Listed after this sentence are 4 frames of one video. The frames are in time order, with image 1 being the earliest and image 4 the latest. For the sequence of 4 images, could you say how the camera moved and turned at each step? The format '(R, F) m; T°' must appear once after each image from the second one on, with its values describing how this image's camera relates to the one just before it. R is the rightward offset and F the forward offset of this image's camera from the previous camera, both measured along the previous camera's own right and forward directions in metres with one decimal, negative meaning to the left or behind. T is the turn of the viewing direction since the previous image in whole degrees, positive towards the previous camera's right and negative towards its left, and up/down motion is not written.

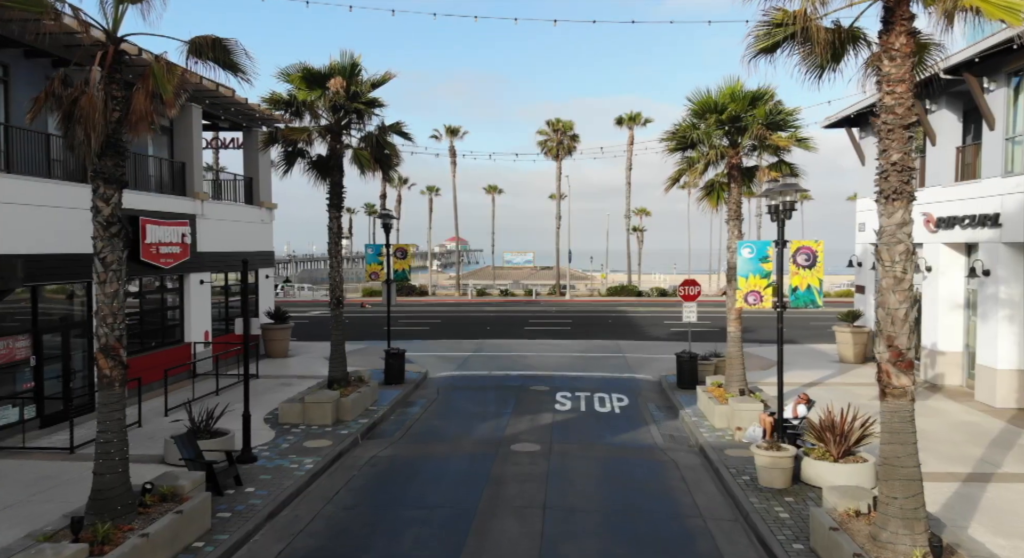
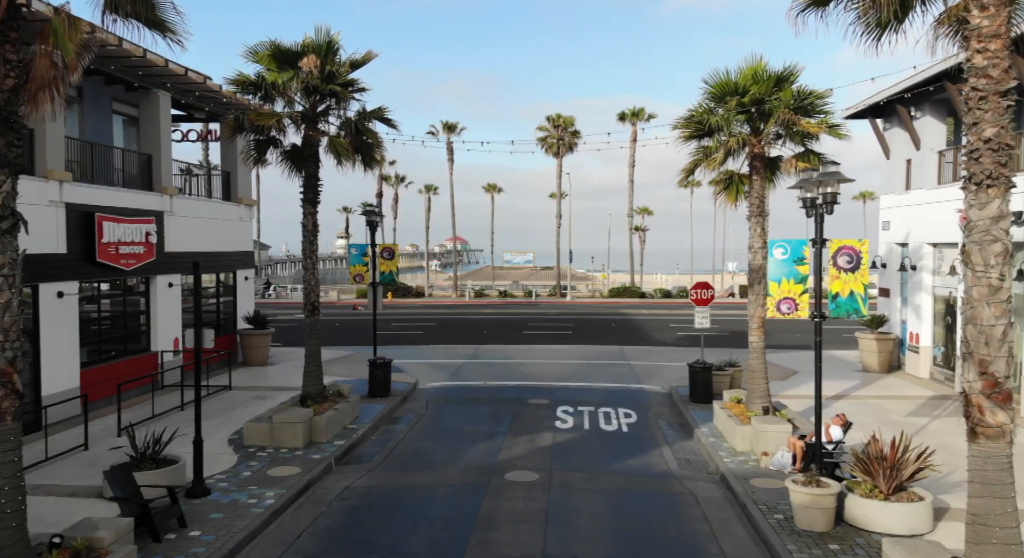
(+0.1, +1.6) m; 0°
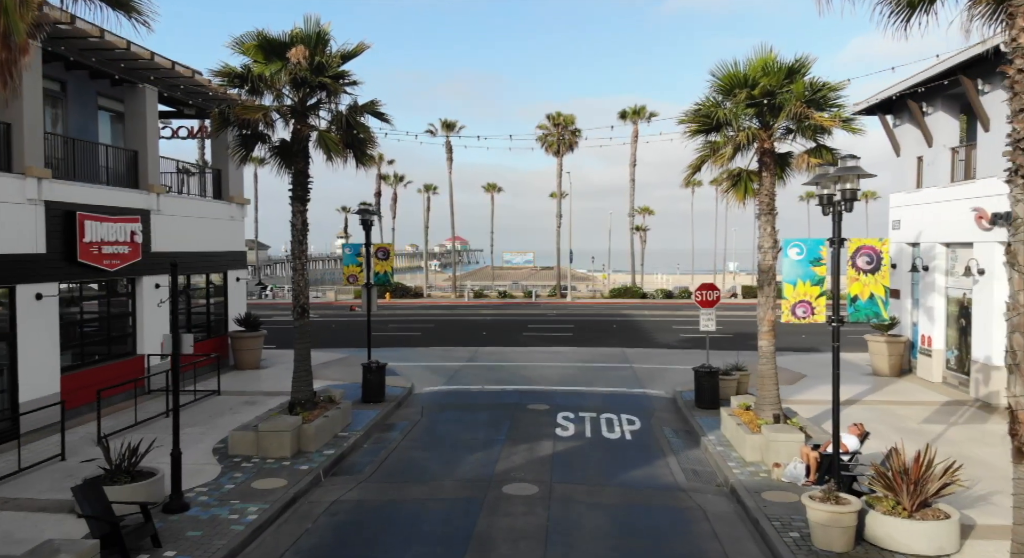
(0.0, +0.6) m; 0°
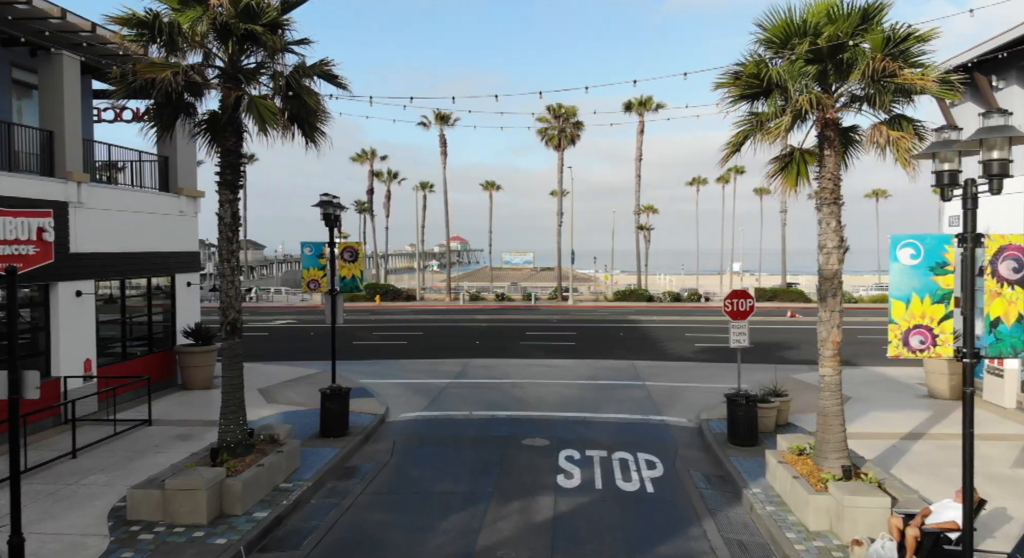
(+0.2, +2.9) m; 0°
